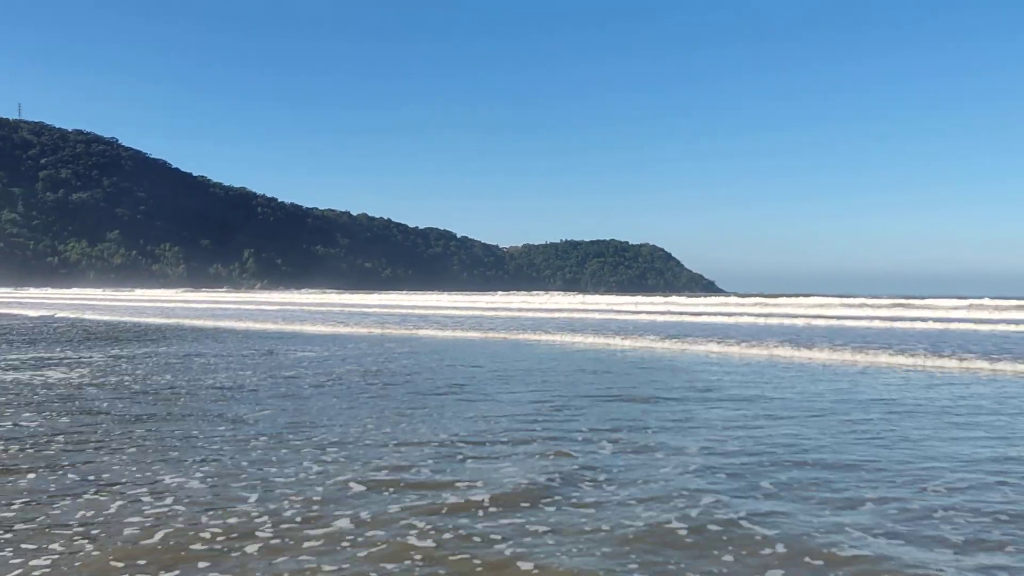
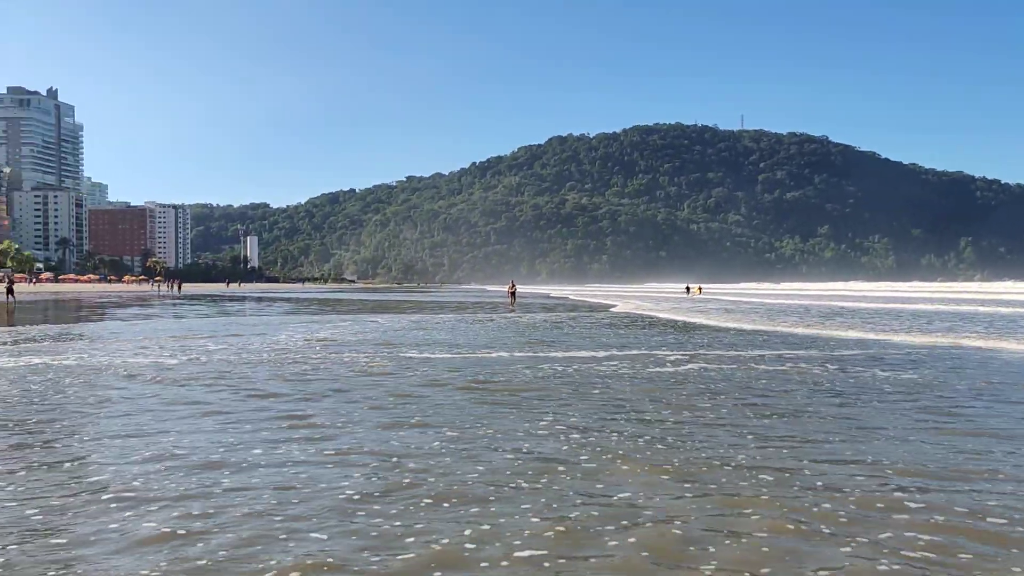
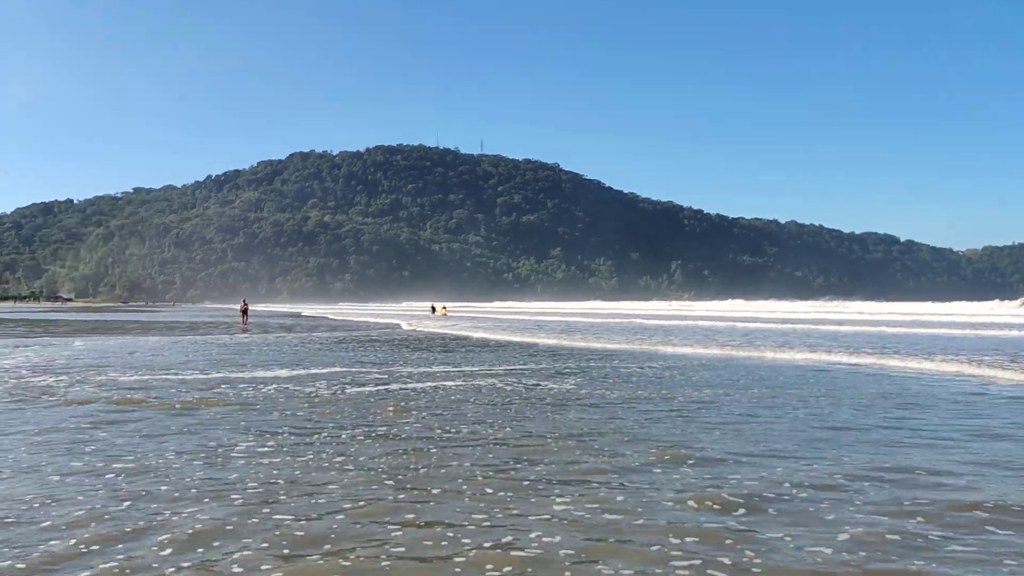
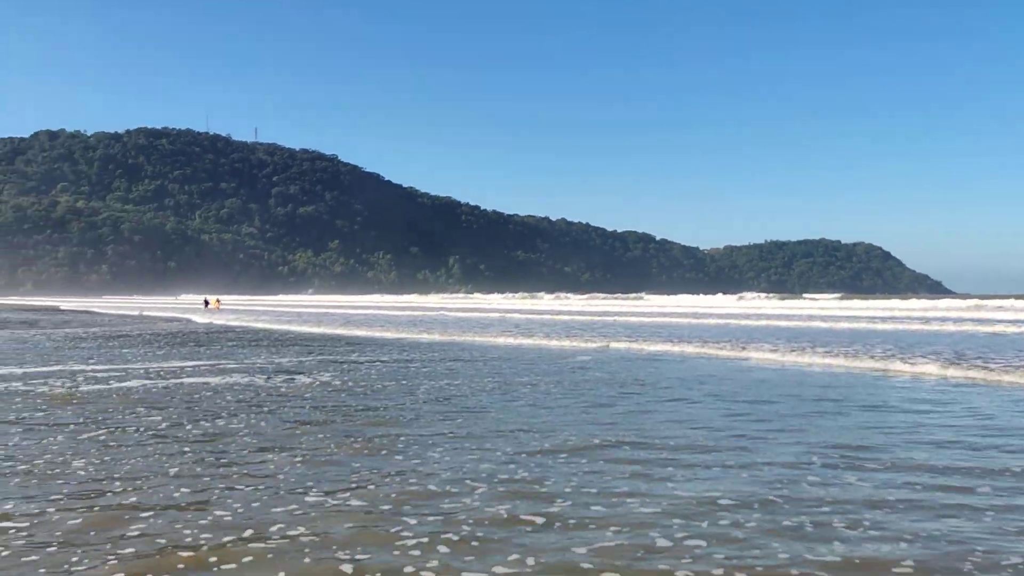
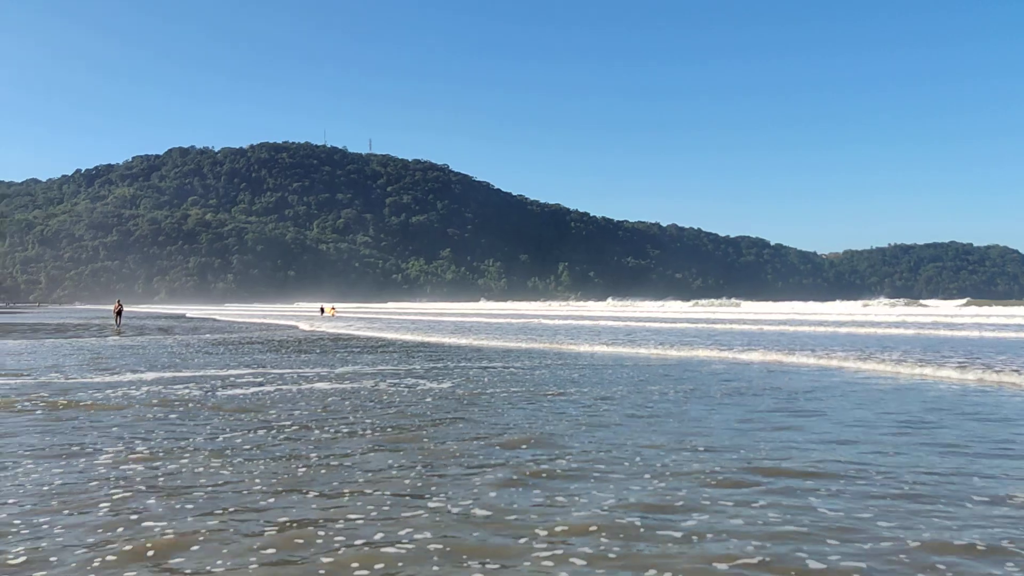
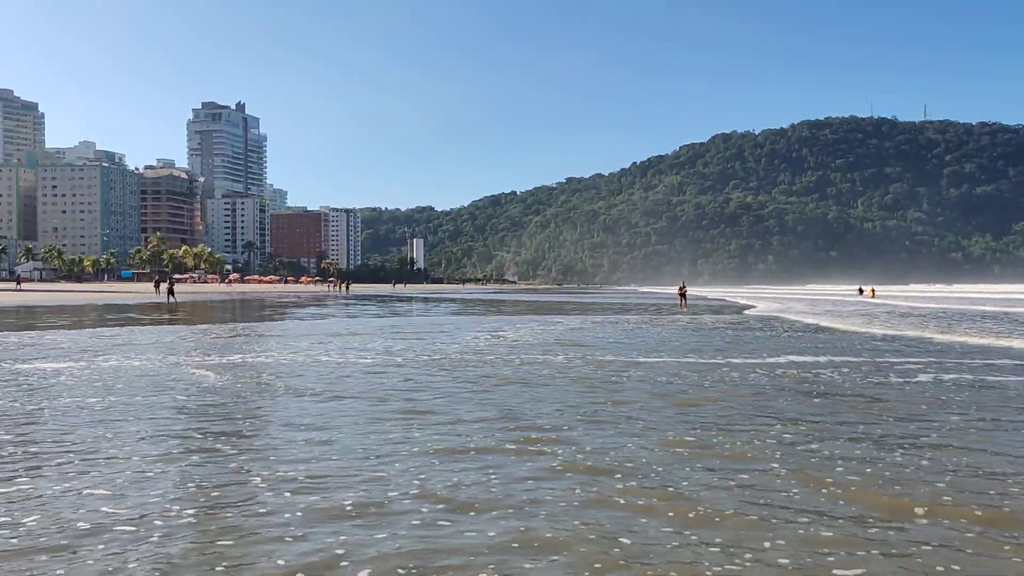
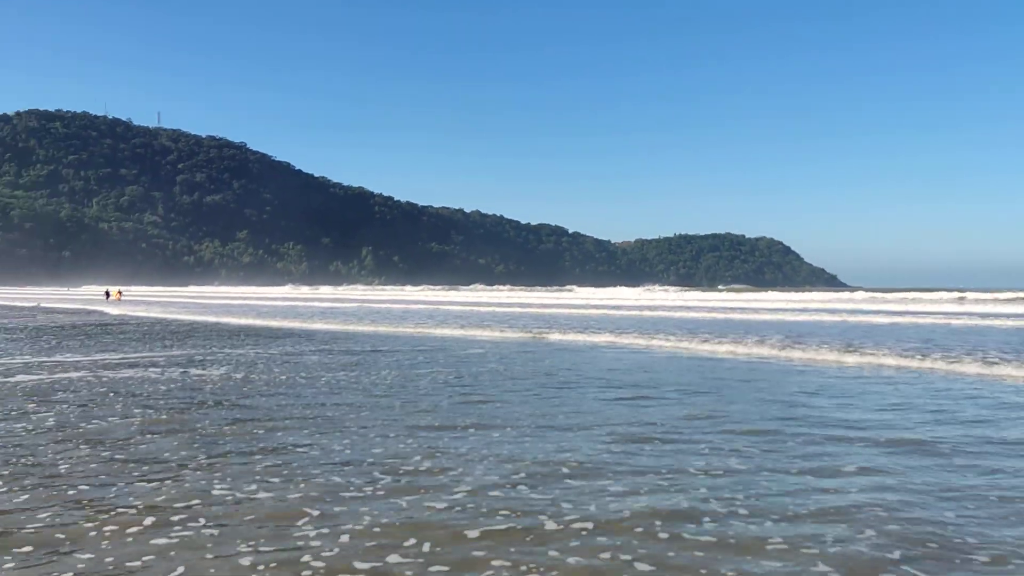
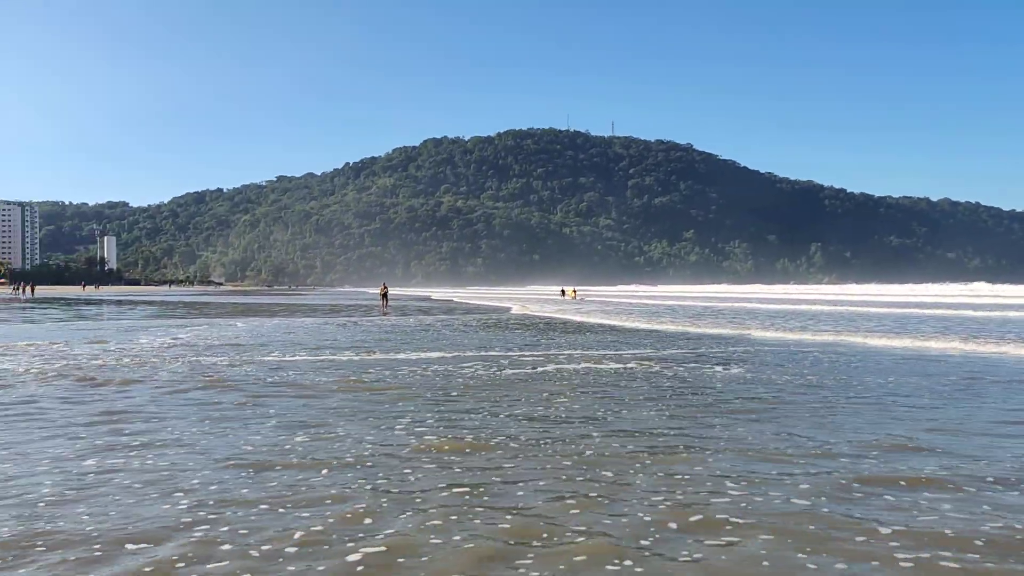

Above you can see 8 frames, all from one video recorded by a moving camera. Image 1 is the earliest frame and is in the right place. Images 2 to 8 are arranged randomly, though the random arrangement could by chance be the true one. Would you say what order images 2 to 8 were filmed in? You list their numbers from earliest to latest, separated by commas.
7, 4, 5, 3, 8, 2, 6
